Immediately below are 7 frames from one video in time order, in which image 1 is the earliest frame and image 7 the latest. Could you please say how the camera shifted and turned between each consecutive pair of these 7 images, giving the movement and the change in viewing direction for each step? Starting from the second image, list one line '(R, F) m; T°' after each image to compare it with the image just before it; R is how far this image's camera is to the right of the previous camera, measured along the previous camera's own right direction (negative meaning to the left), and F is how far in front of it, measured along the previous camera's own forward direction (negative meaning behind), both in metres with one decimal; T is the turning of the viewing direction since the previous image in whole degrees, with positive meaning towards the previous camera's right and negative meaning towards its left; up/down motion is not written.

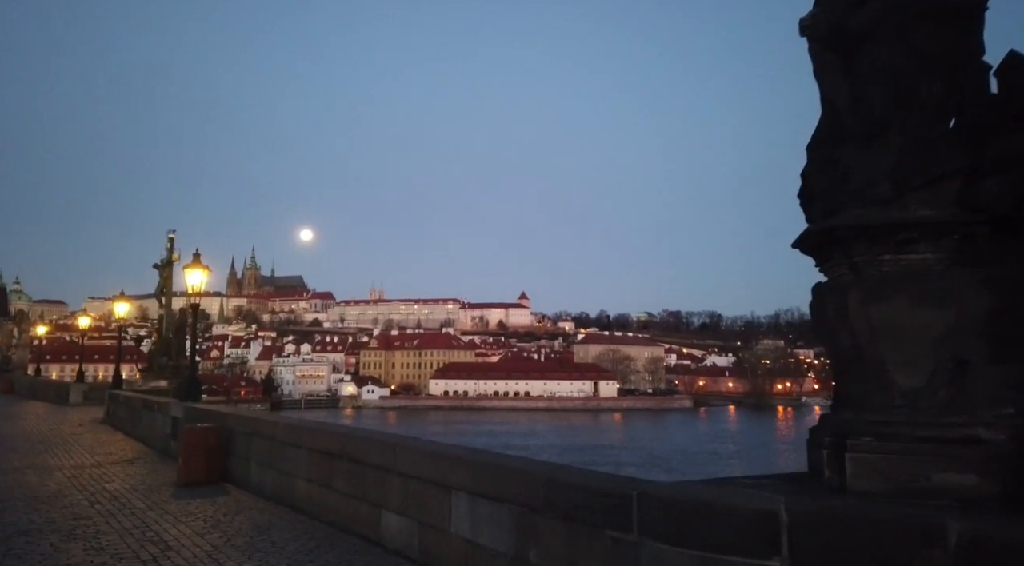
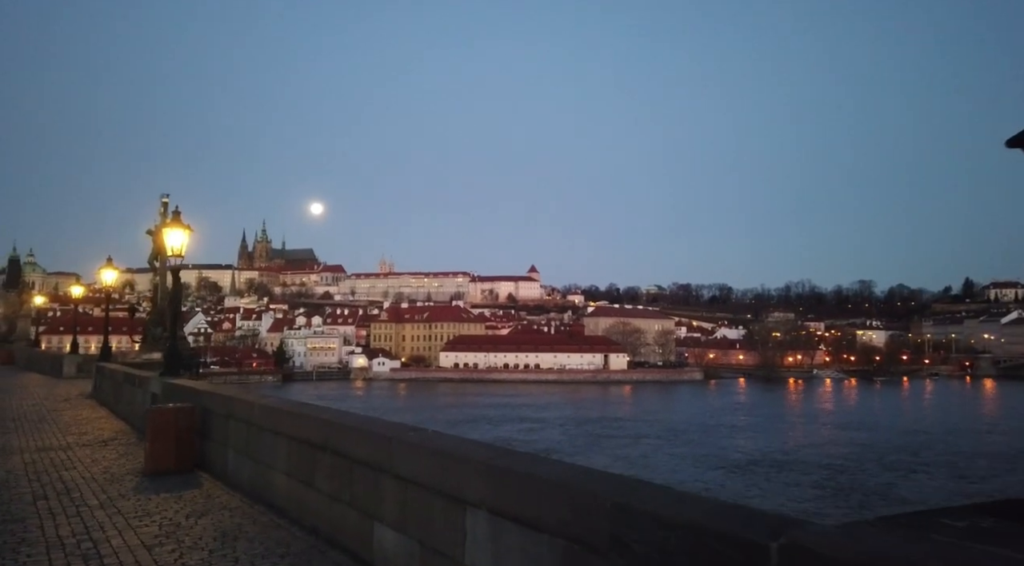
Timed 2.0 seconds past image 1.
(-0.1, +1.1) m; -1°
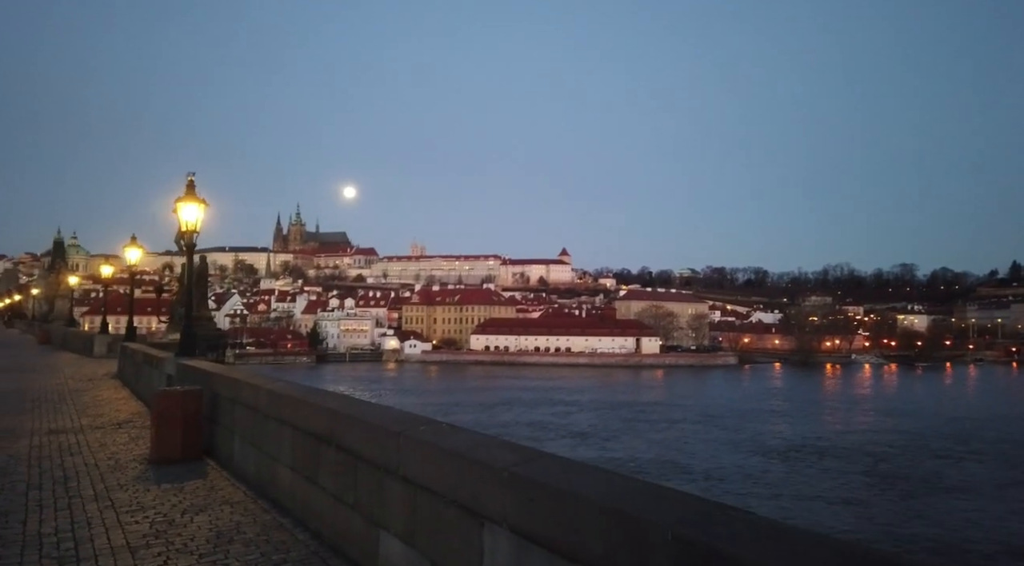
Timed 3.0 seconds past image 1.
(0.0, +0.5) m; -2°
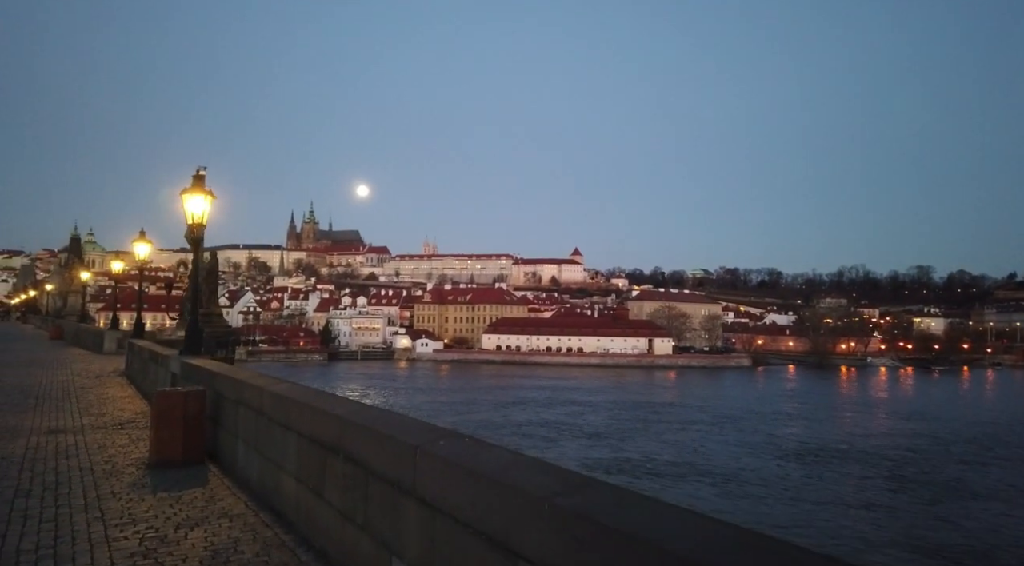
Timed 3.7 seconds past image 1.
(-0.1, +0.4) m; -1°
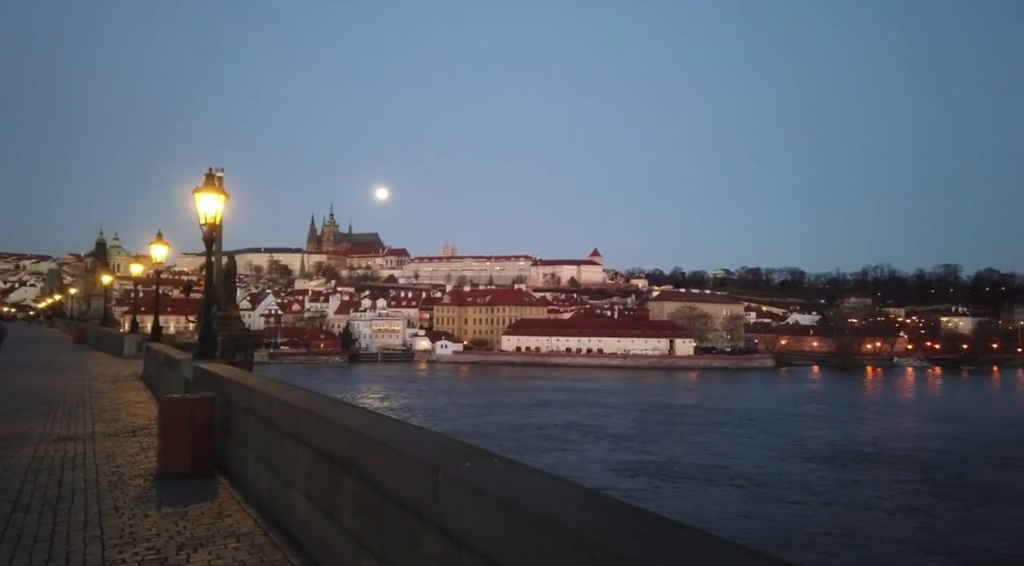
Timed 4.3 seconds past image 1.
(0.0, +0.3) m; -1°
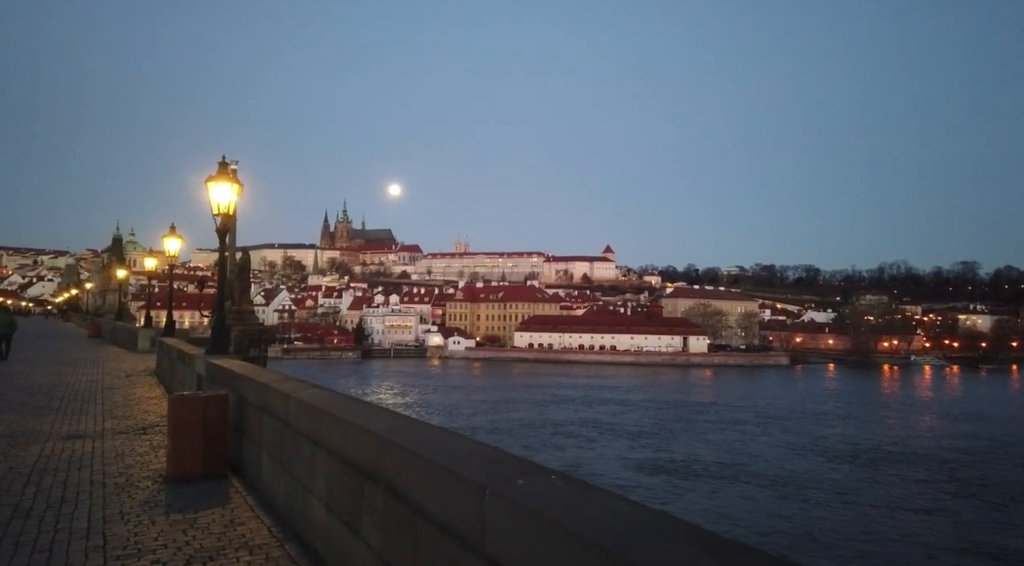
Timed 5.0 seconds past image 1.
(-0.1, +0.3) m; -1°
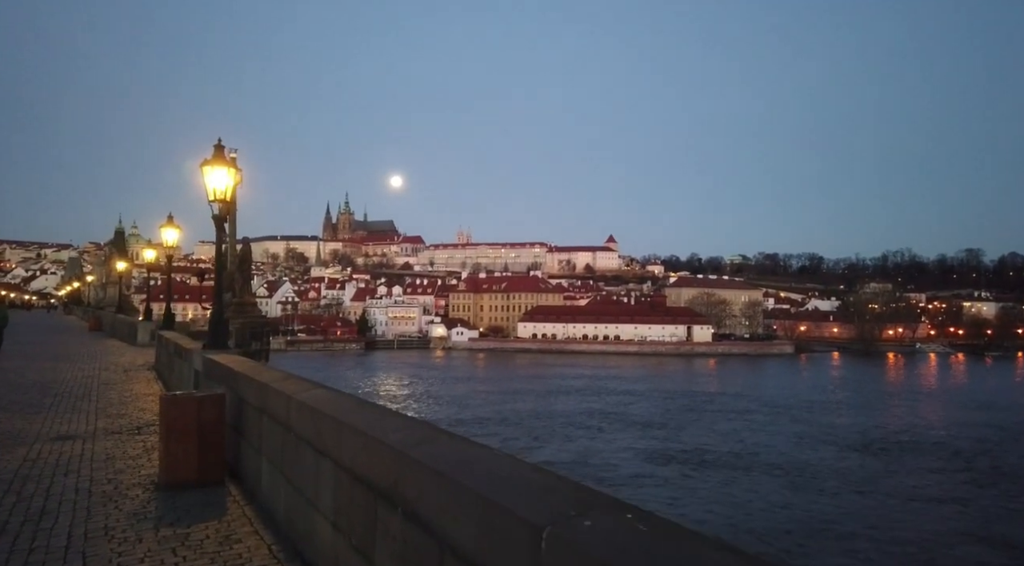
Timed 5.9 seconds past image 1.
(-0.1, +0.4) m; 0°
